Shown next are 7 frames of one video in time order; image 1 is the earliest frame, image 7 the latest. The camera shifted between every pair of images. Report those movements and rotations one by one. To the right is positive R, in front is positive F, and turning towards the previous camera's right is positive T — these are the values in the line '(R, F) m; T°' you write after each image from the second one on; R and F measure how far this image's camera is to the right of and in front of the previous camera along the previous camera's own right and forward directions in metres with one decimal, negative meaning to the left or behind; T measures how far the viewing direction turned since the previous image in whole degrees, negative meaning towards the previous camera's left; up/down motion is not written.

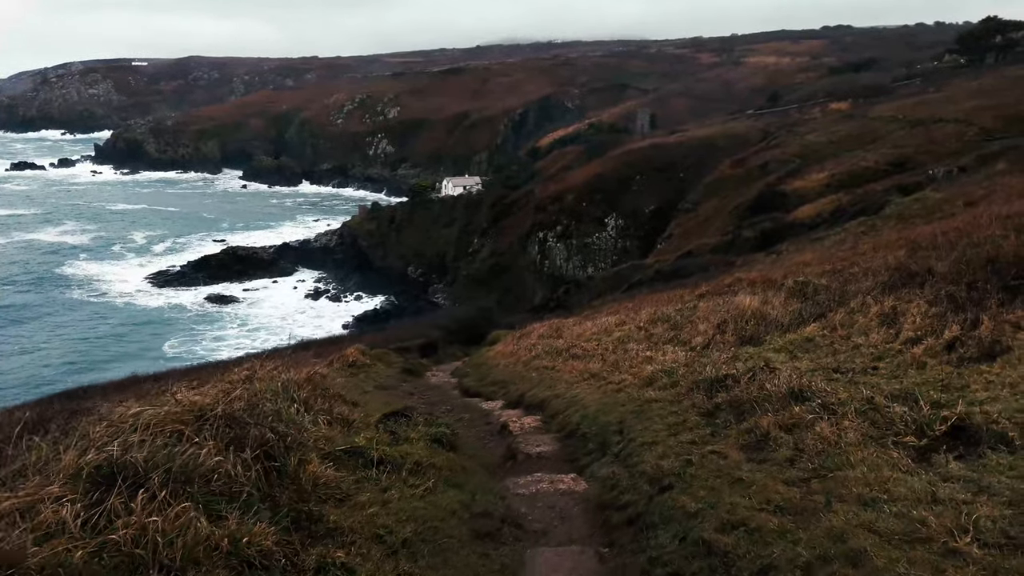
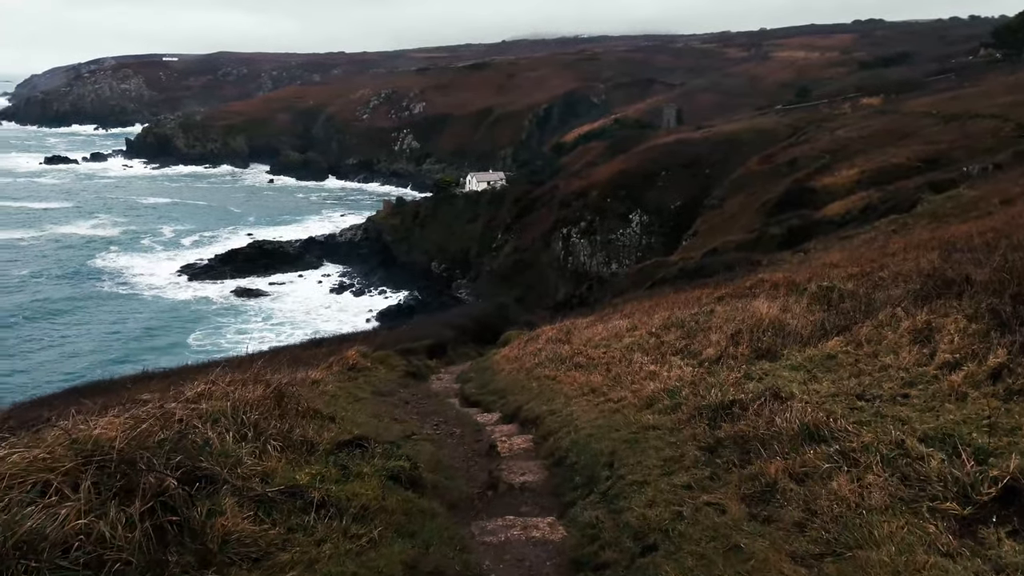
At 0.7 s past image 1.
(+0.4, +0.7) m; -2°
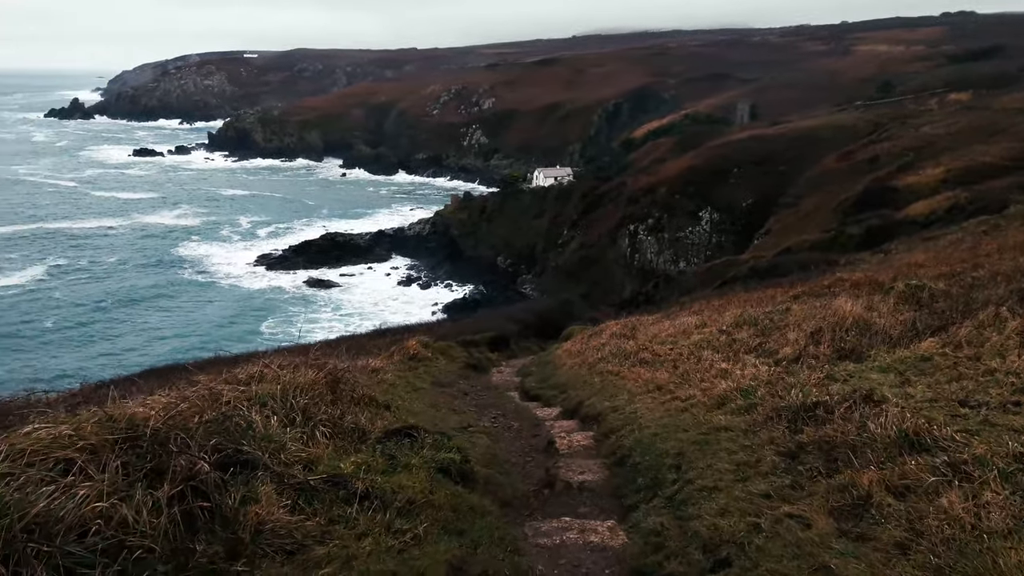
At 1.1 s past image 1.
(0.0, +0.4) m; -6°
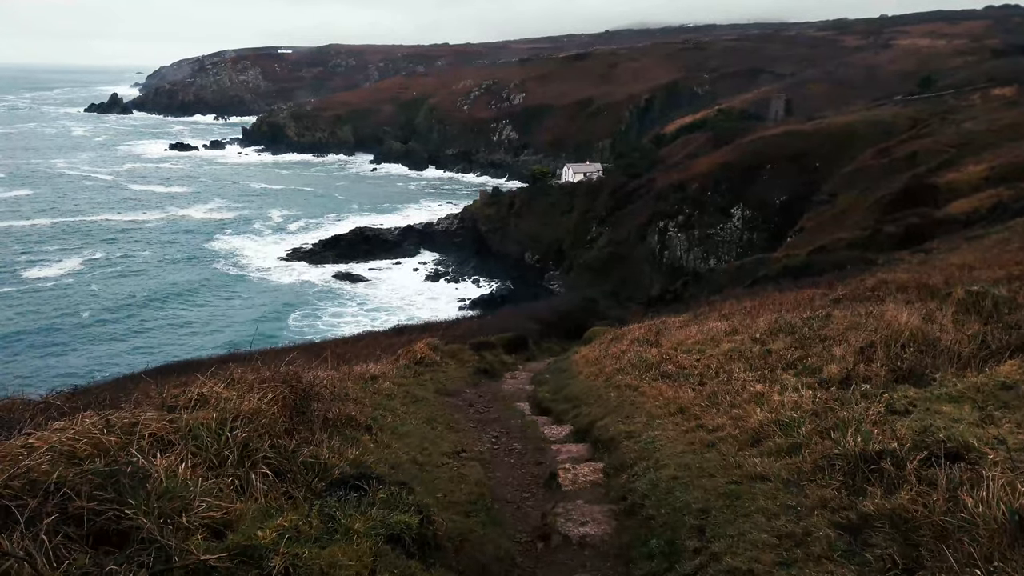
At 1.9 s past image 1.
(+0.3, +1.1) m; -2°
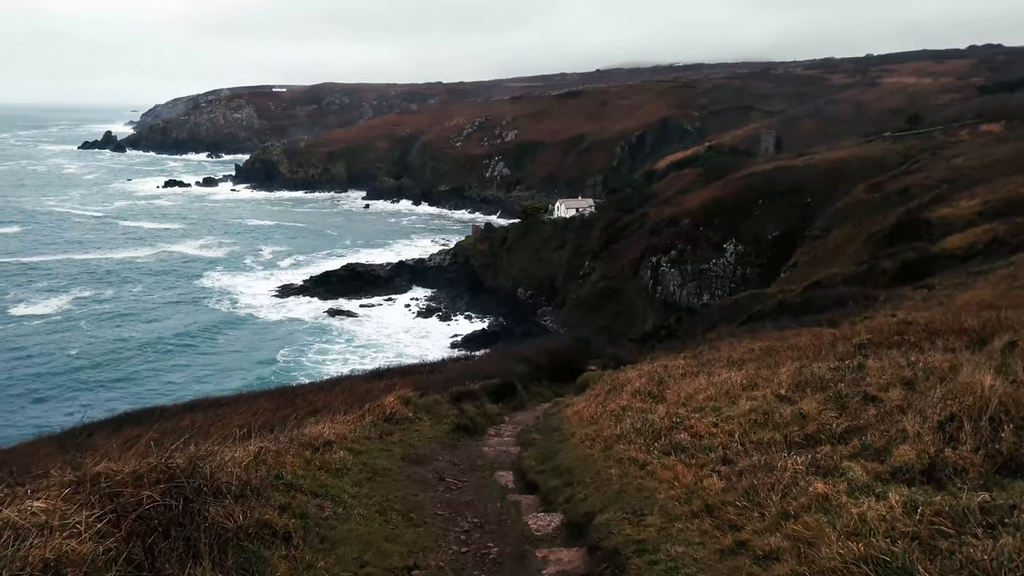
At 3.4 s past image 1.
(+0.2, +1.8) m; +1°
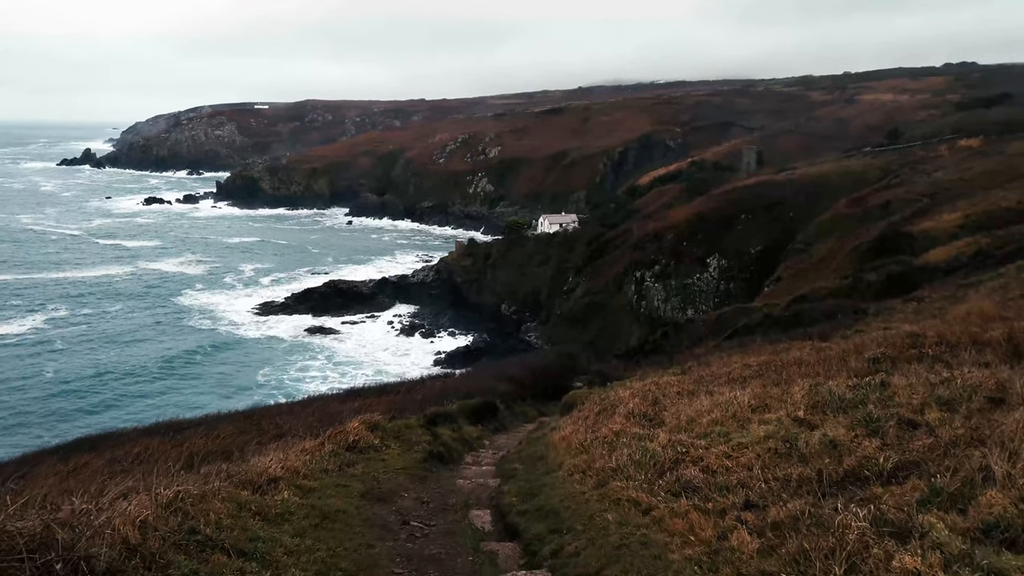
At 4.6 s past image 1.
(+0.1, +1.4) m; +1°
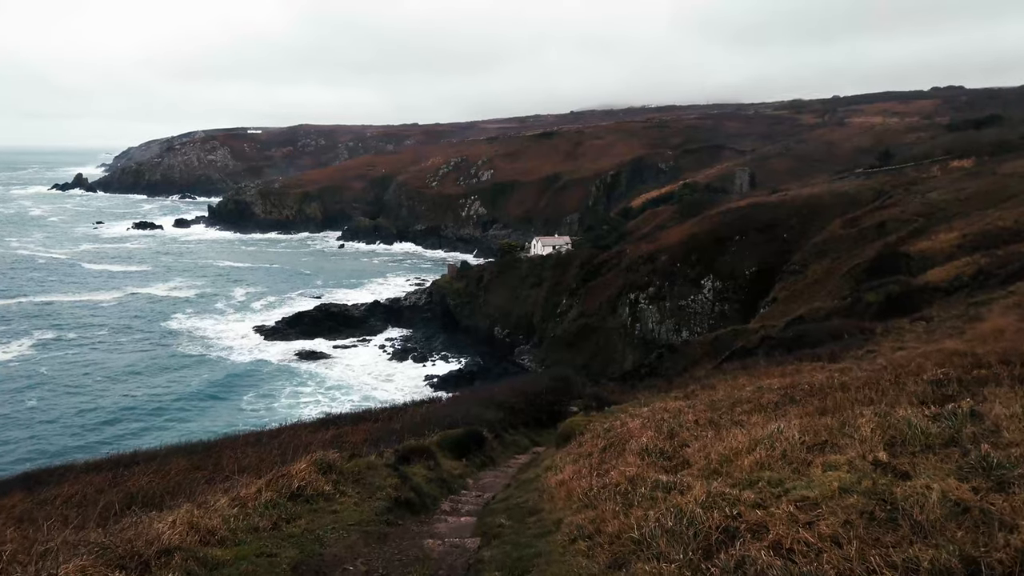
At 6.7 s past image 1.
(+0.1, +2.2) m; +1°
